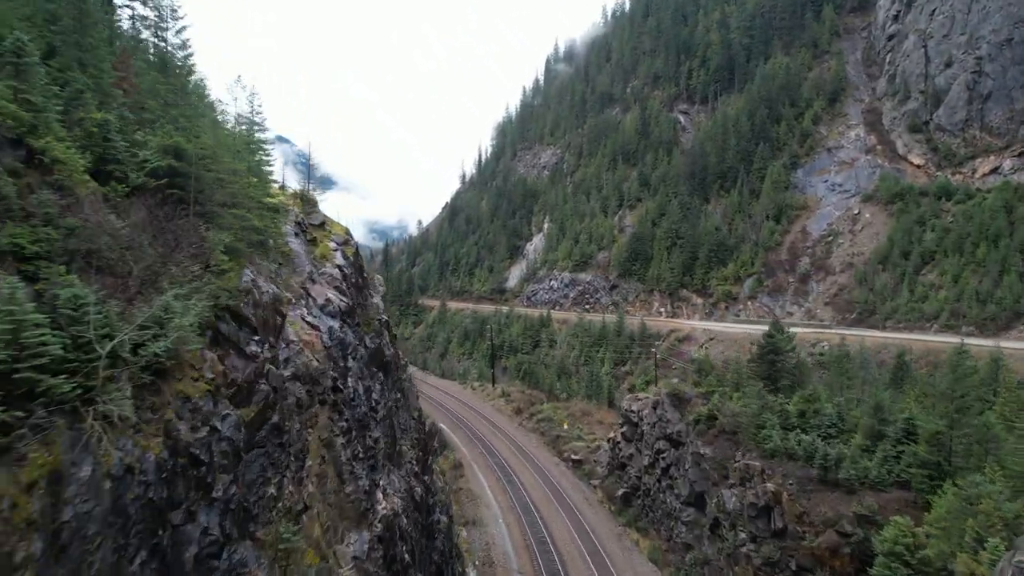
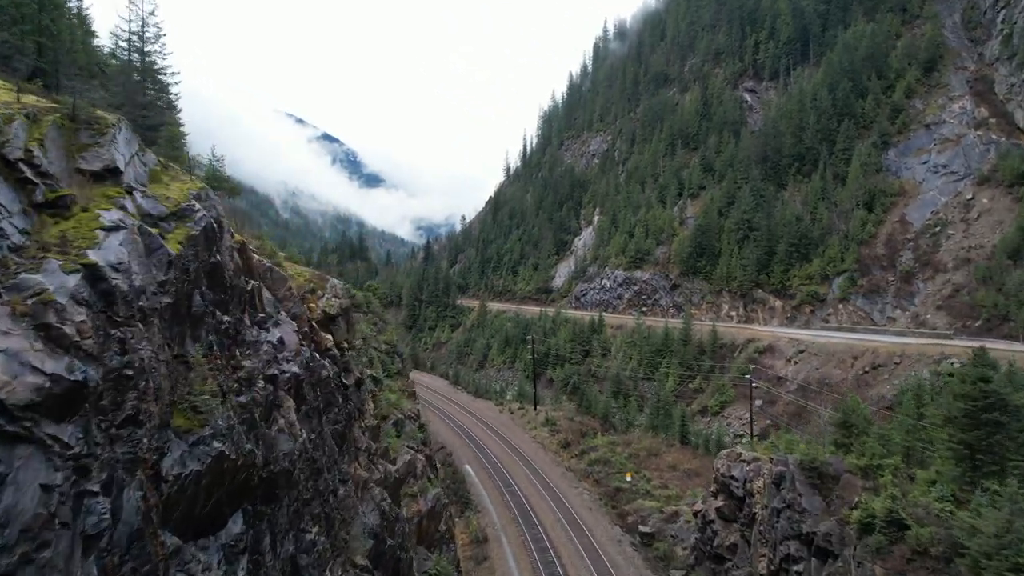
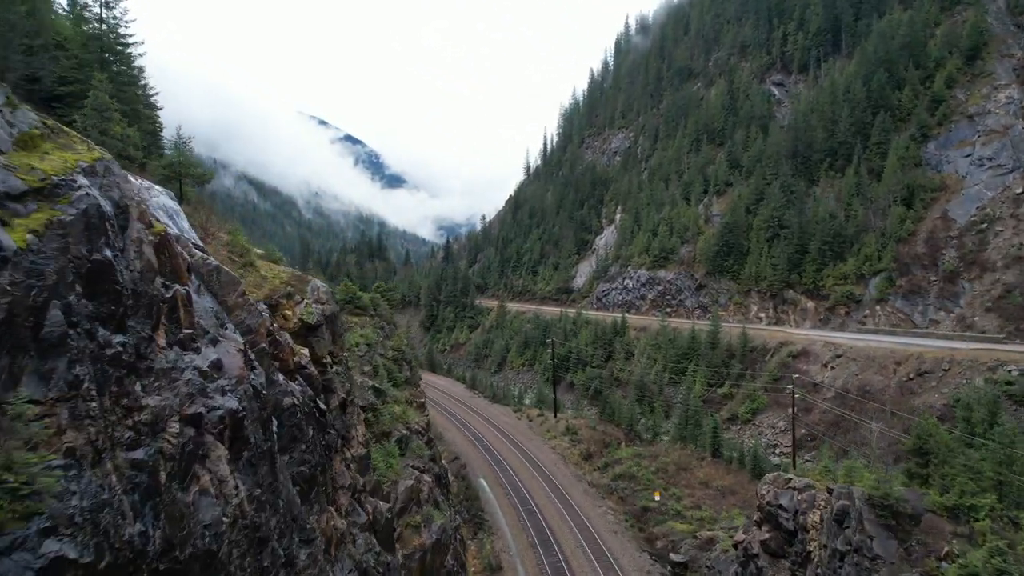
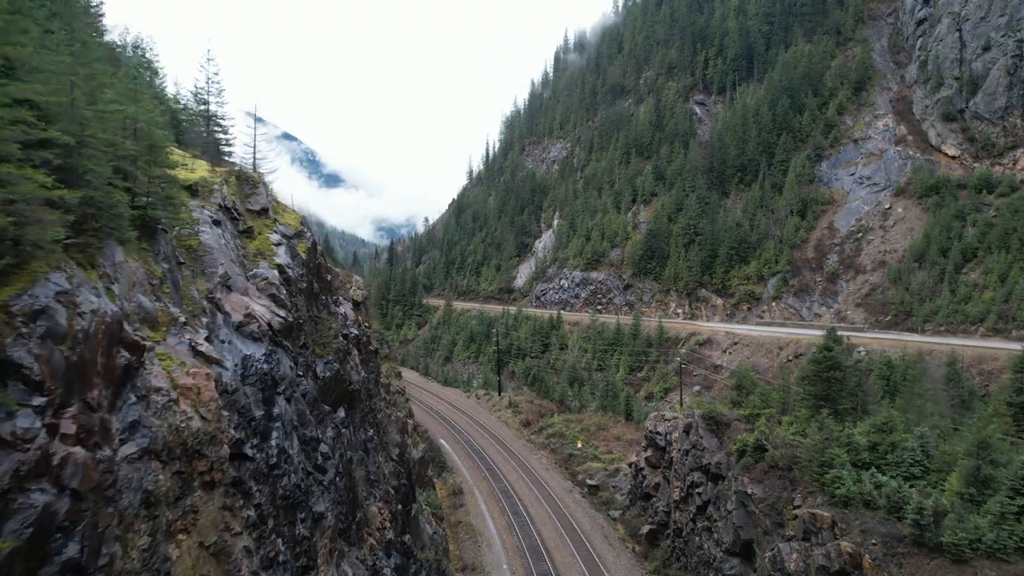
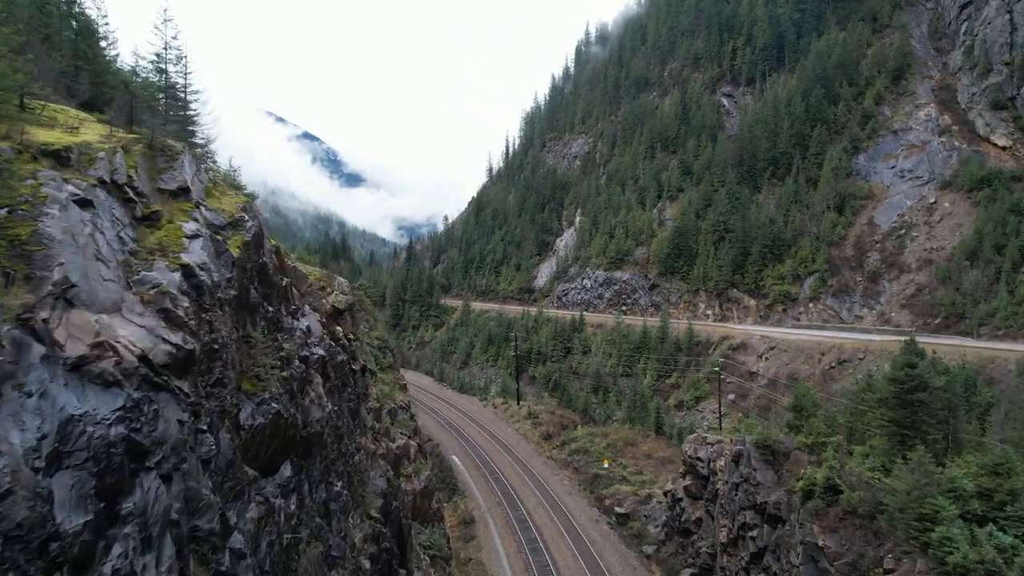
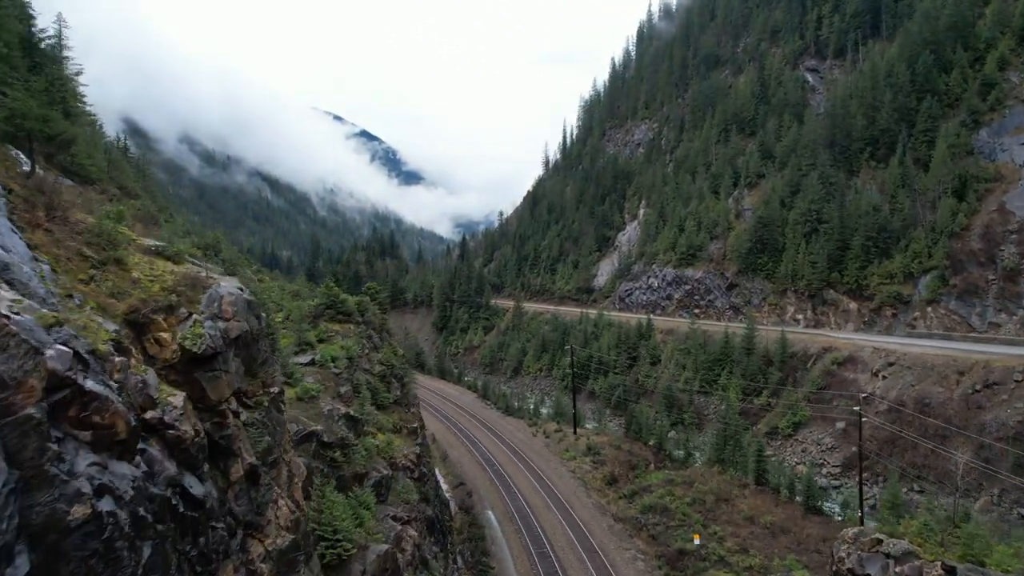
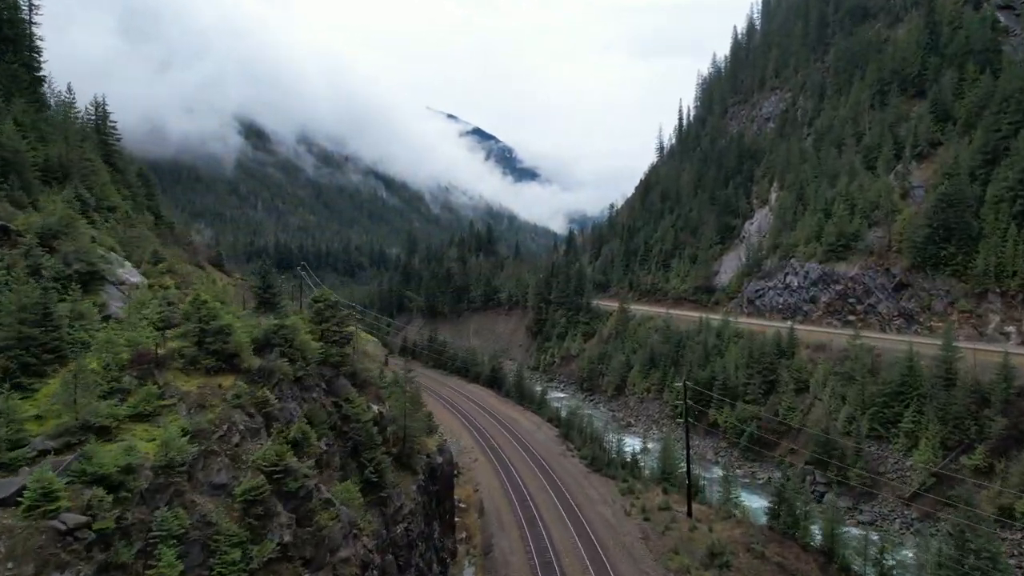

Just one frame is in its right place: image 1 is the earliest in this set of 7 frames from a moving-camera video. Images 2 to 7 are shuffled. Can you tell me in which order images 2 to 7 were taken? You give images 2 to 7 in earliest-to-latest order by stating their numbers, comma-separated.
4, 5, 2, 3, 6, 7
